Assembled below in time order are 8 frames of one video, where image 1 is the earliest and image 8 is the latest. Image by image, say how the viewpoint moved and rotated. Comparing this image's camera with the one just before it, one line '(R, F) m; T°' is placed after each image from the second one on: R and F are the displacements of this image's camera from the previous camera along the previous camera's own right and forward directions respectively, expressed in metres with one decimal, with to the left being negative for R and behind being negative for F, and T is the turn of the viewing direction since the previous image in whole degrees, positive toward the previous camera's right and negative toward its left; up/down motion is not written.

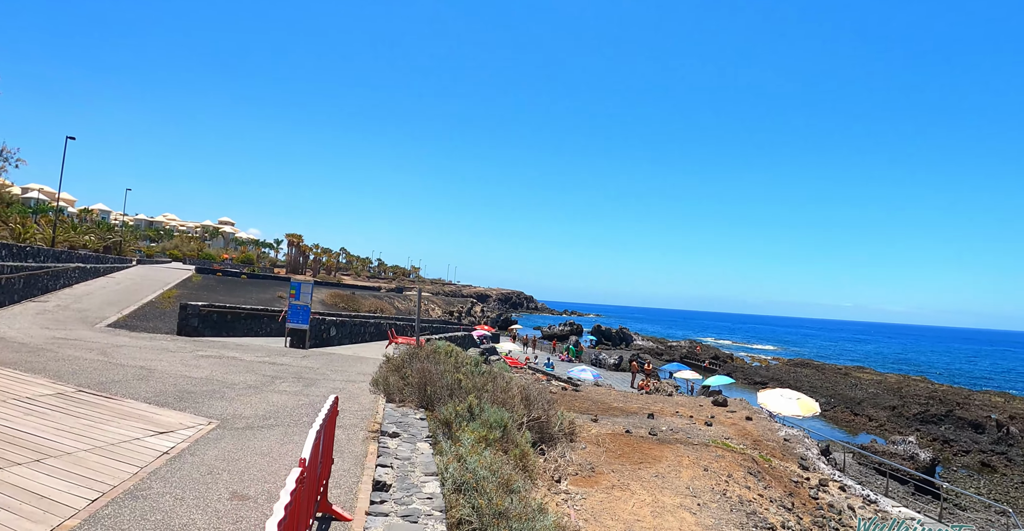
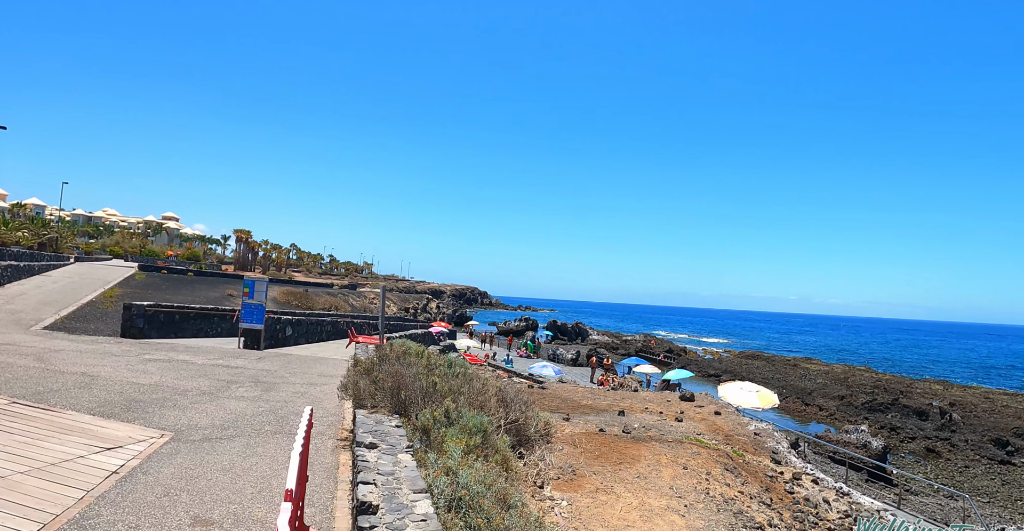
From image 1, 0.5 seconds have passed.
(-0.3, +0.3) m; +4°
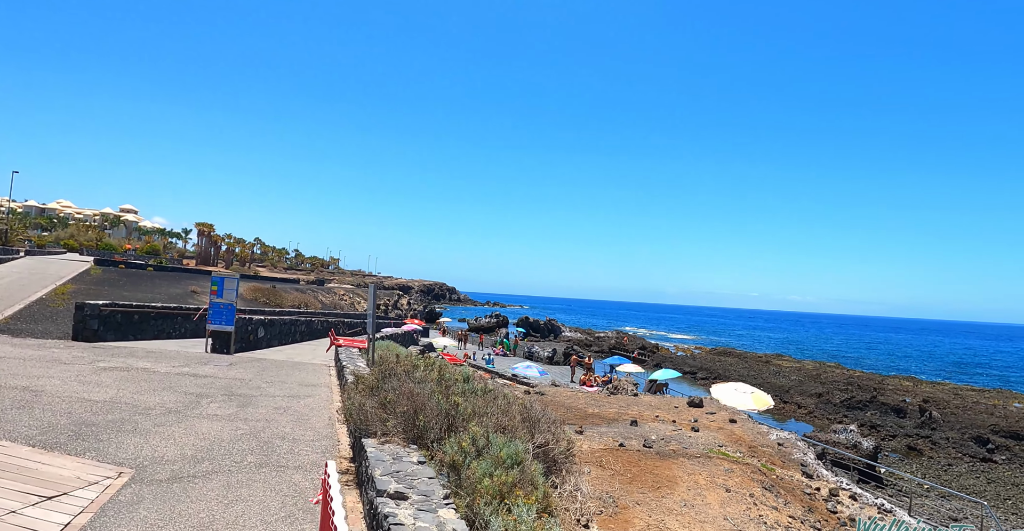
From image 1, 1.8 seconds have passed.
(-0.7, +1.1) m; +3°
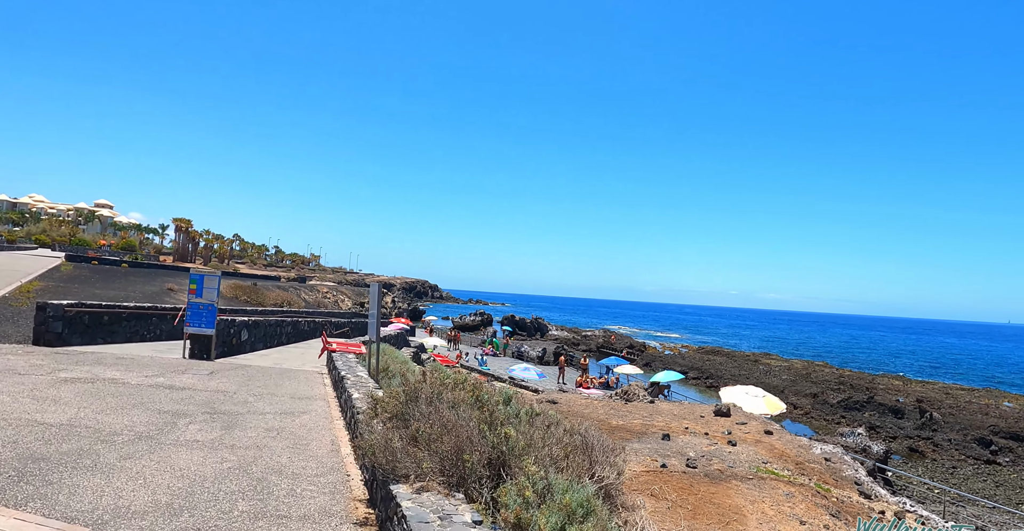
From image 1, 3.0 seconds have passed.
(-0.7, +1.2) m; +2°
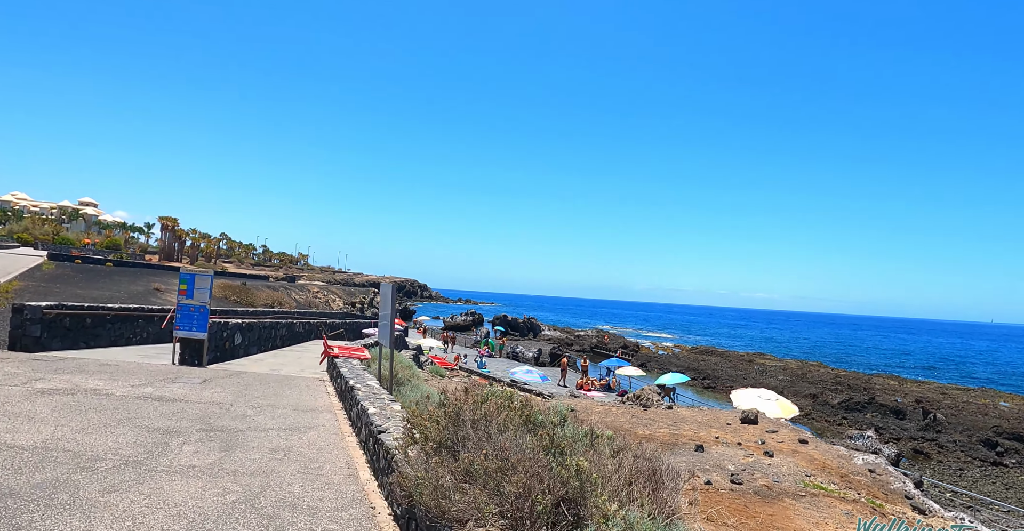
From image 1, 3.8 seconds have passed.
(-0.6, +0.8) m; +1°
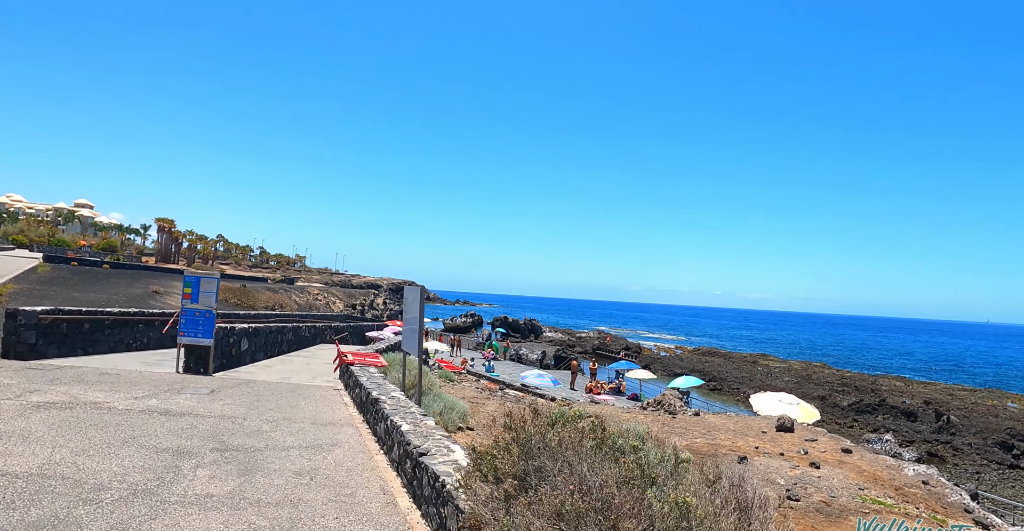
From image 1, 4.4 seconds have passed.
(-0.6, +0.7) m; 0°
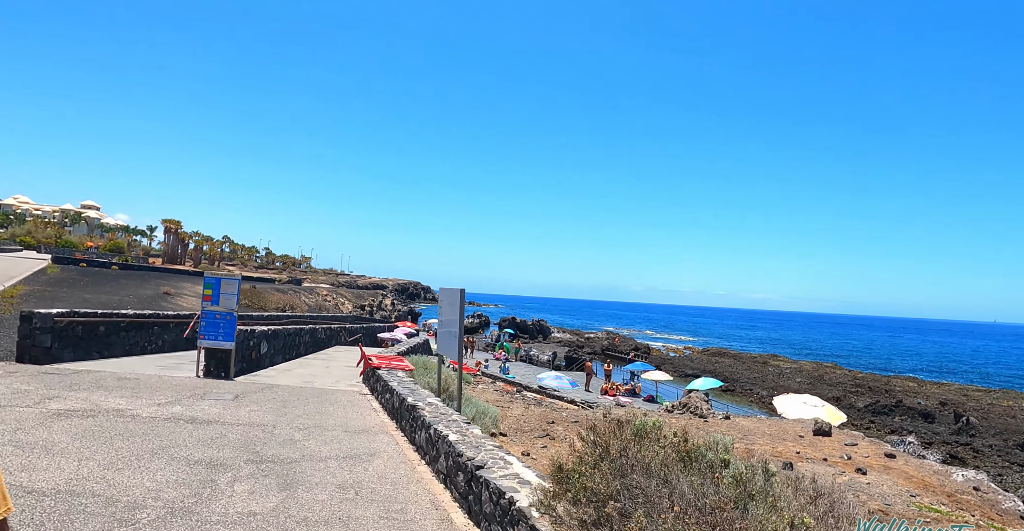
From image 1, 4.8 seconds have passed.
(-0.5, +0.4) m; 0°
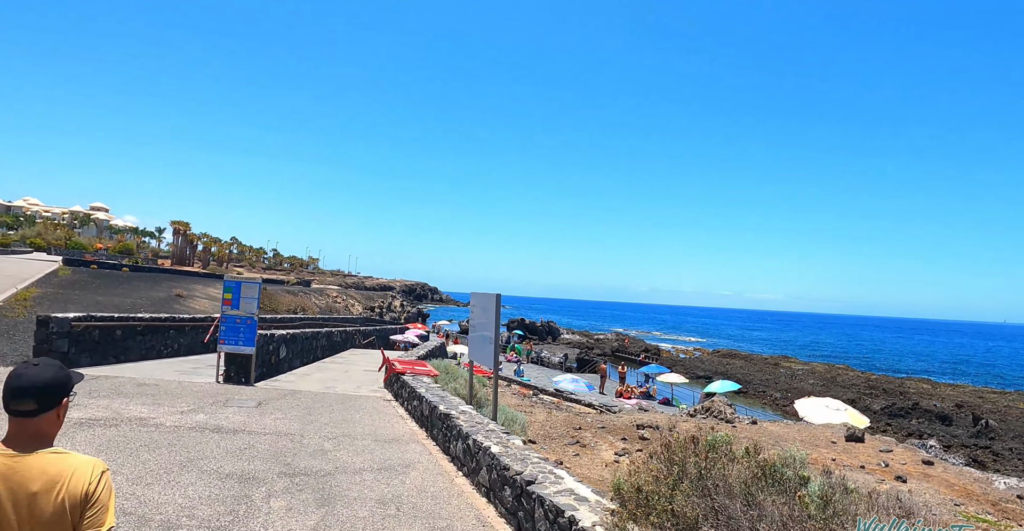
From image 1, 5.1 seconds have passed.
(-0.4, +0.3) m; -1°
